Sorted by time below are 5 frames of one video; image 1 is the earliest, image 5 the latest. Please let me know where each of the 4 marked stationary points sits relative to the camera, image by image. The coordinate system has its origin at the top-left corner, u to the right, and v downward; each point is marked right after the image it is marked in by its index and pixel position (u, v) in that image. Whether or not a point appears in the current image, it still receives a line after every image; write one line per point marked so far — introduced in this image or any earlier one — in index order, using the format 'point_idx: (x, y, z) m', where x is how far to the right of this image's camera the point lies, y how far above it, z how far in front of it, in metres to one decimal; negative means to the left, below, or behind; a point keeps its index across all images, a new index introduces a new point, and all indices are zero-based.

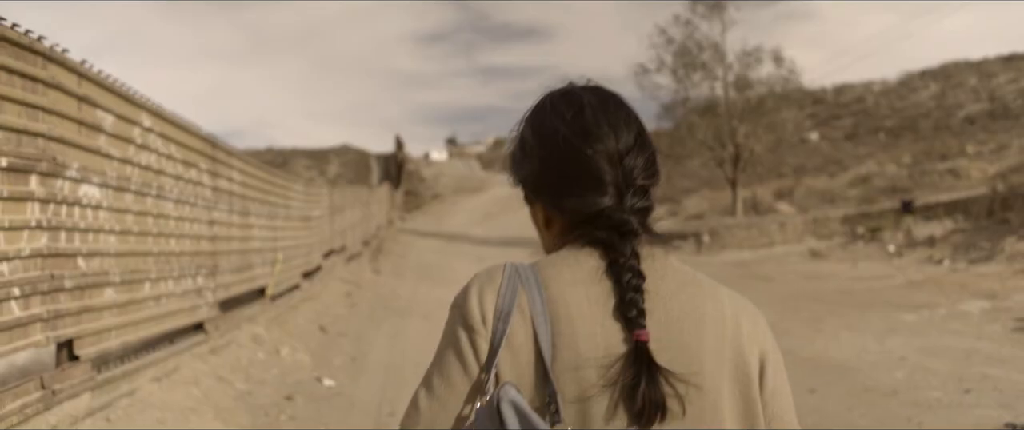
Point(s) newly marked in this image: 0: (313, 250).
0: (-3.5, -0.6, +18.8) m
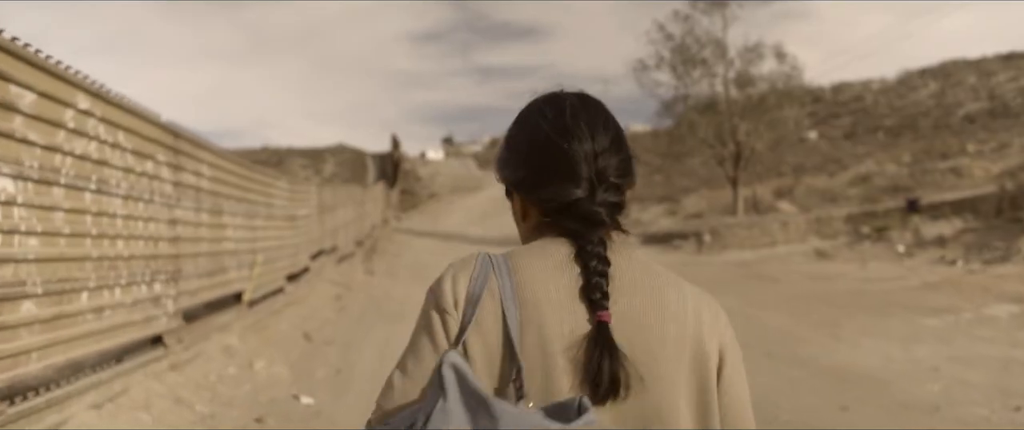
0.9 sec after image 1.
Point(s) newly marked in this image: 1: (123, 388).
0: (-3.5, -0.6, +17.9) m
1: (-2.5, -1.1, +7.1) m
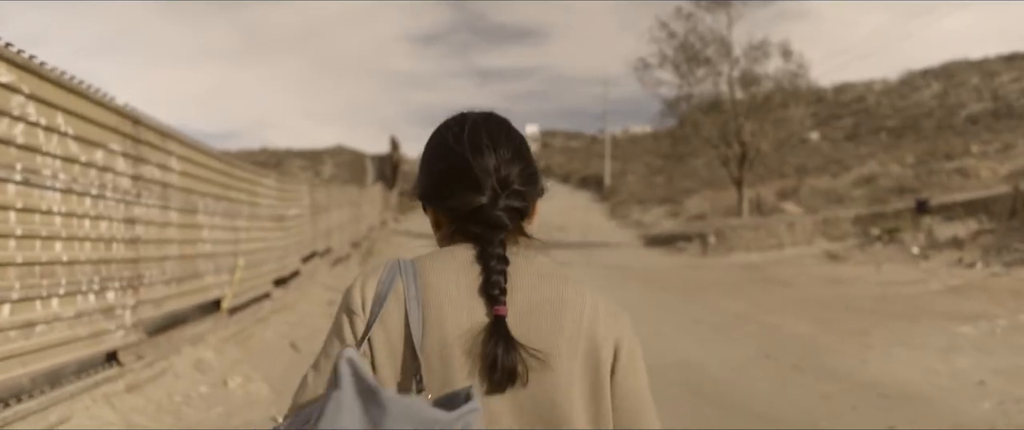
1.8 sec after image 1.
0: (-3.5, -0.6, +17.1) m
1: (-2.5, -1.1, +6.2) m
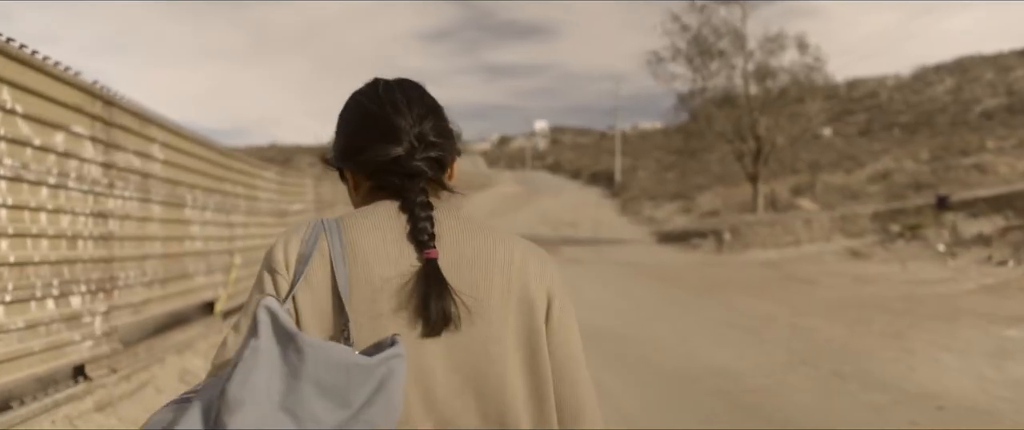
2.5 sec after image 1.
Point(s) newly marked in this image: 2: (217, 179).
0: (-3.3, -0.5, +16.3) m
1: (-2.4, -1.1, +5.5) m
2: (-3.1, +0.4, +11.3) m
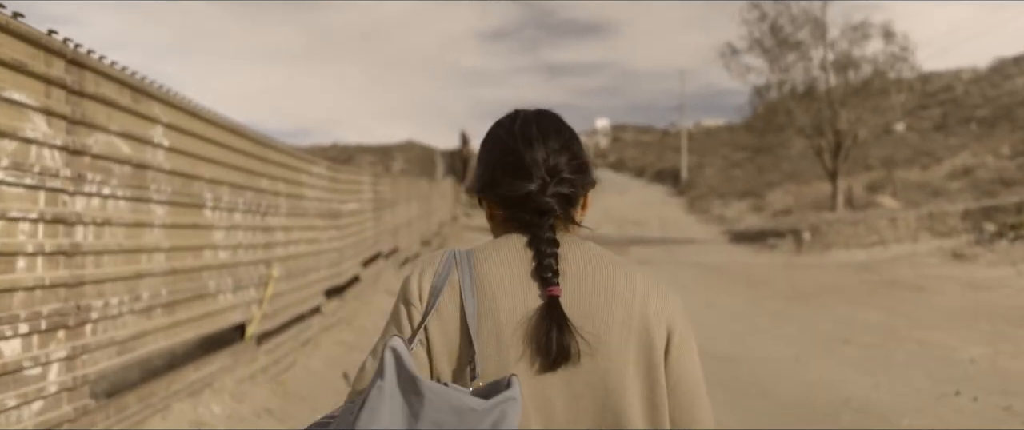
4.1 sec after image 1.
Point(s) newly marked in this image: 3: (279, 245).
0: (-2.2, -0.5, +14.9) m
1: (-1.9, -1.1, +4.0) m
2: (-2.3, +0.4, +9.8) m
3: (-2.1, -0.3, +10.2) m
